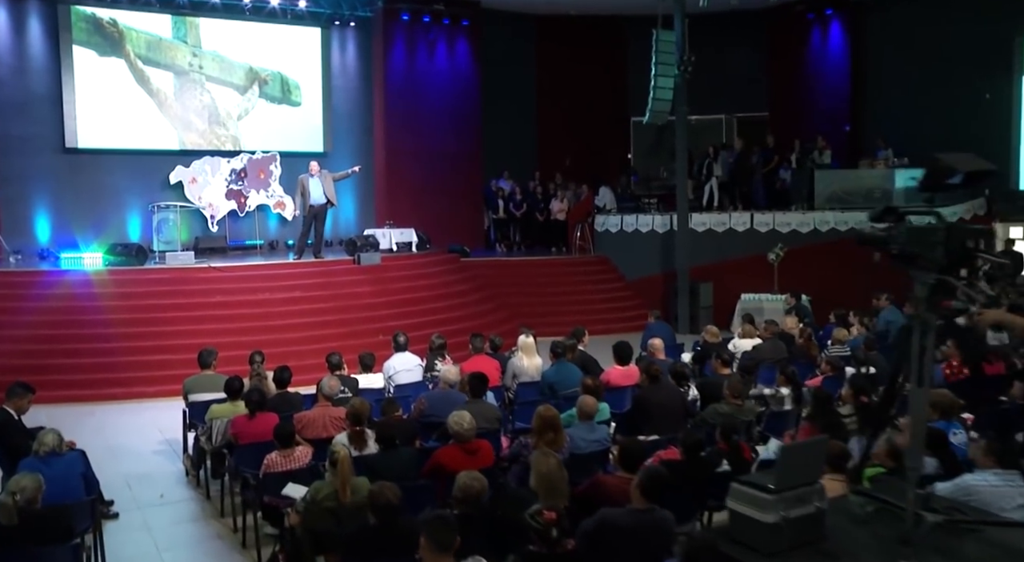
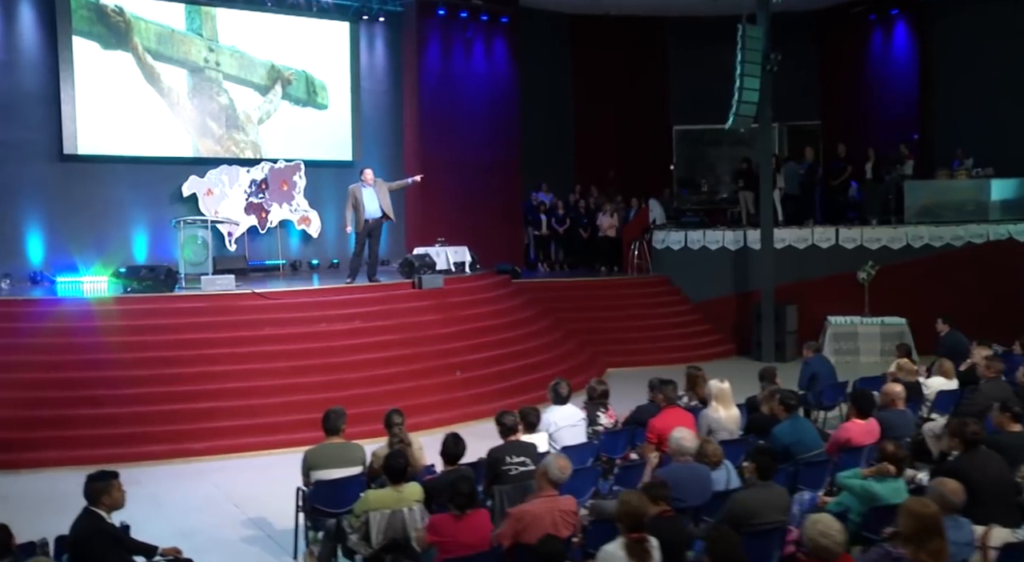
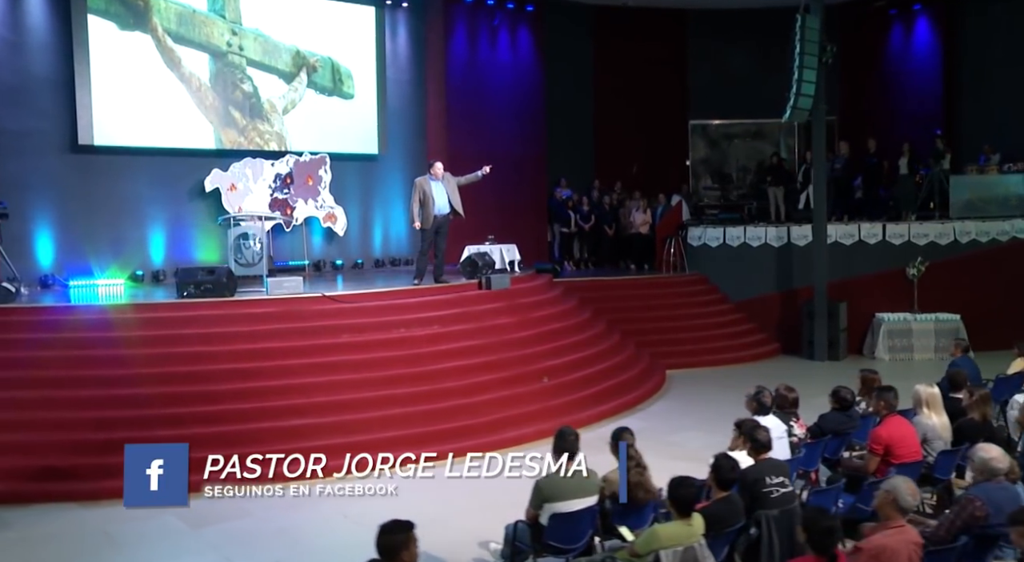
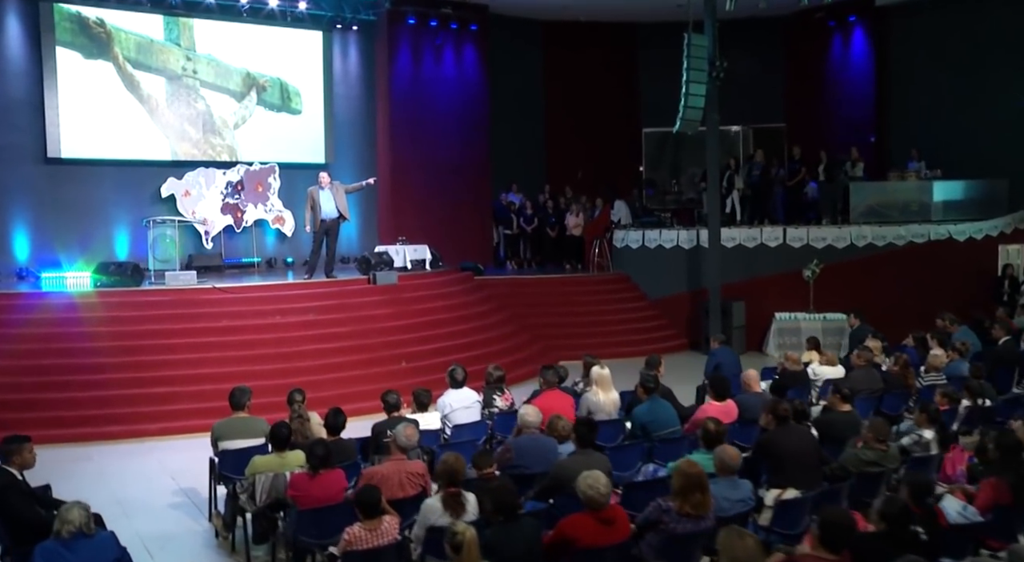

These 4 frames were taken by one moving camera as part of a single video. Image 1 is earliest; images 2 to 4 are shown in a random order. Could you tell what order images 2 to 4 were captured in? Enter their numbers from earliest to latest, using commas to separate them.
4, 2, 3
